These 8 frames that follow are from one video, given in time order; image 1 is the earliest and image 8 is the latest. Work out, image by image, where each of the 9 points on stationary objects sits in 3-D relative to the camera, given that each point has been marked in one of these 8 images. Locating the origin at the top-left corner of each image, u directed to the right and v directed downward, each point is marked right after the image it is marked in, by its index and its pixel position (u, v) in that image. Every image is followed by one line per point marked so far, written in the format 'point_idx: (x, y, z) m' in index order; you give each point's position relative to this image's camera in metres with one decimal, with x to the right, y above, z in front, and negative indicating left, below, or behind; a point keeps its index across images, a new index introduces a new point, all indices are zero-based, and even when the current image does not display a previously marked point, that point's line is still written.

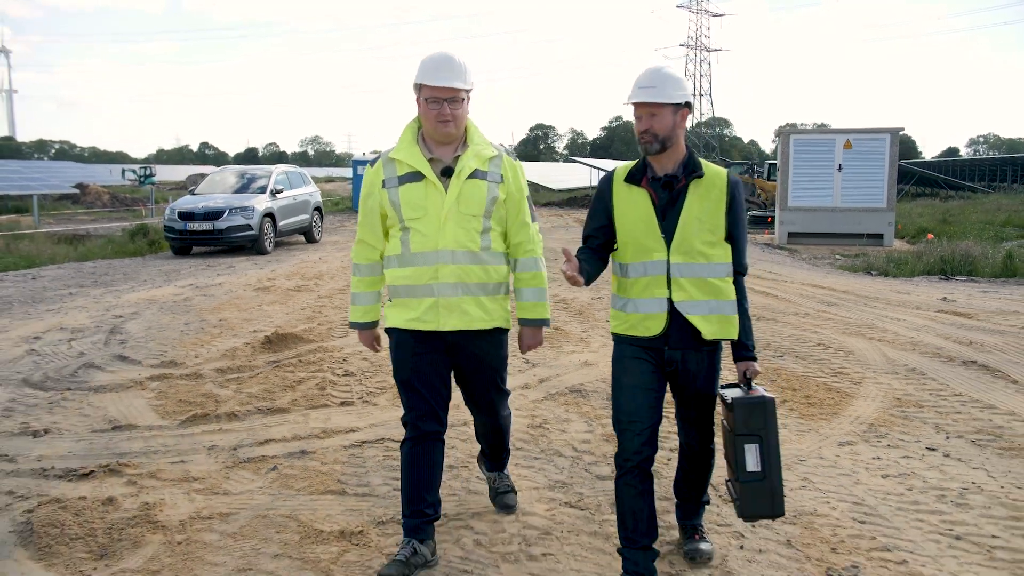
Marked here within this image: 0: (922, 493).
0: (+1.9, -0.9, +4.2) m
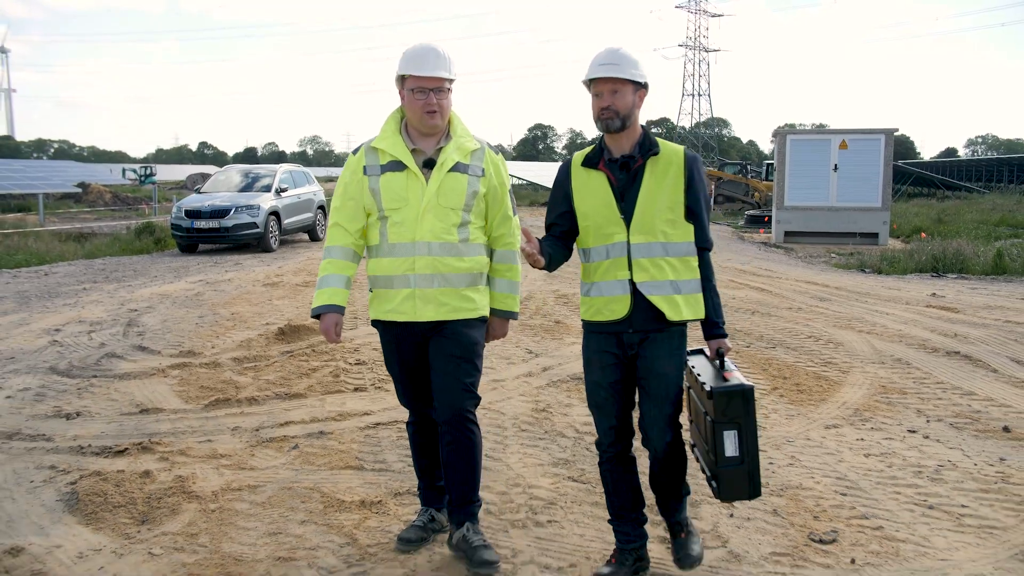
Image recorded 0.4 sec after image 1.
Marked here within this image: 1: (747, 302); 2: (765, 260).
0: (+1.9, -0.9, +4.5) m
1: (+2.5, -0.1, +9.5) m
2: (+4.3, +0.5, +15.3) m
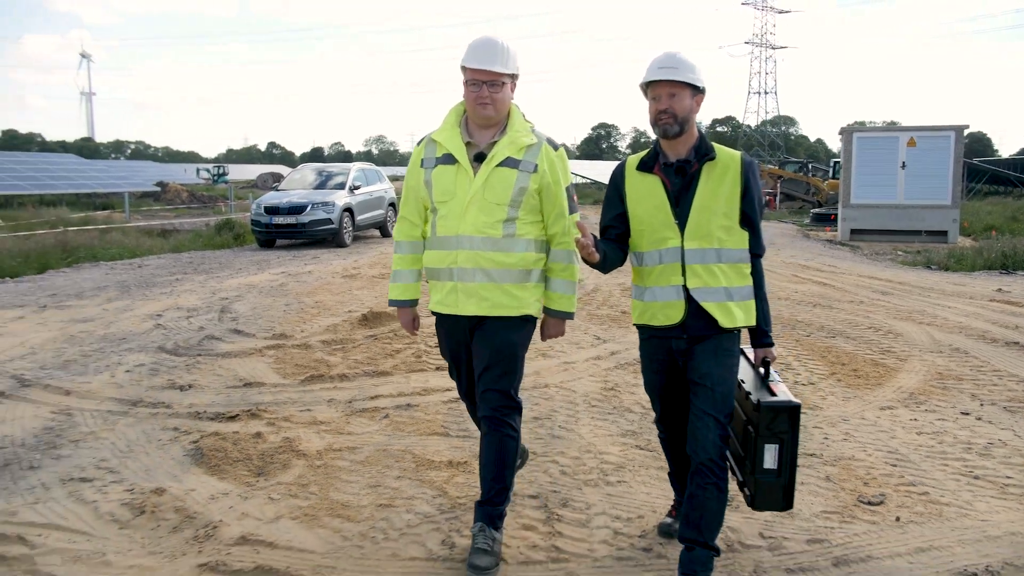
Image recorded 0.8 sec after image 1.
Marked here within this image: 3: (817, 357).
0: (+2.3, -0.8, +4.8) m
1: (+3.2, -0.1, +9.8) m
2: (+5.4, +0.5, +15.4) m
3: (+2.3, -0.5, +6.7) m
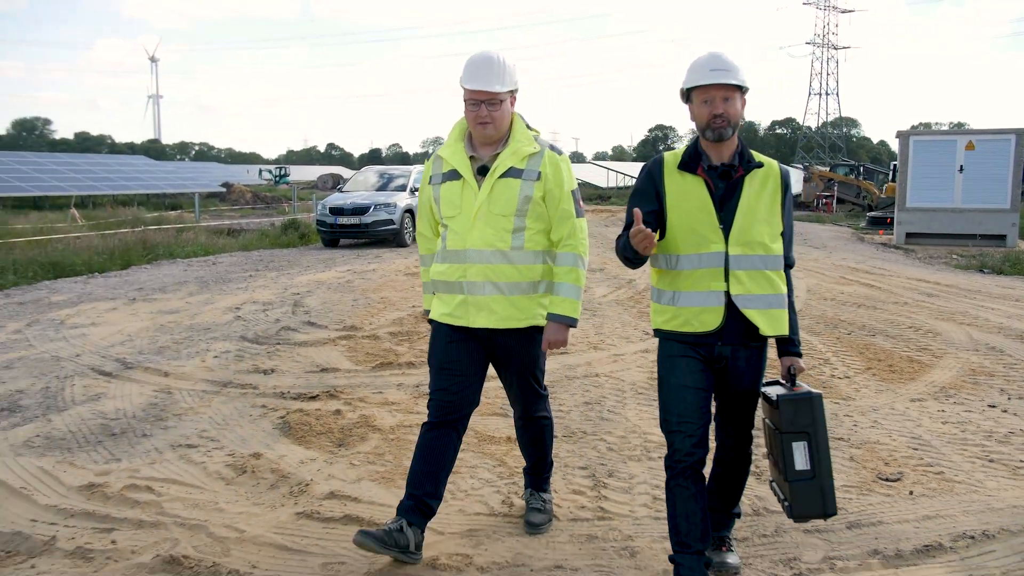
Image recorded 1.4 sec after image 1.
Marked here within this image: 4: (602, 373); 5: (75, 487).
0: (+2.6, -0.8, +5.1) m
1: (+3.8, -0.1, +10.1) m
2: (+6.4, +0.5, +15.6) m
3: (+2.7, -0.5, +7.1) m
4: (+0.6, -0.6, +6.4) m
5: (-2.0, -0.9, +4.1) m
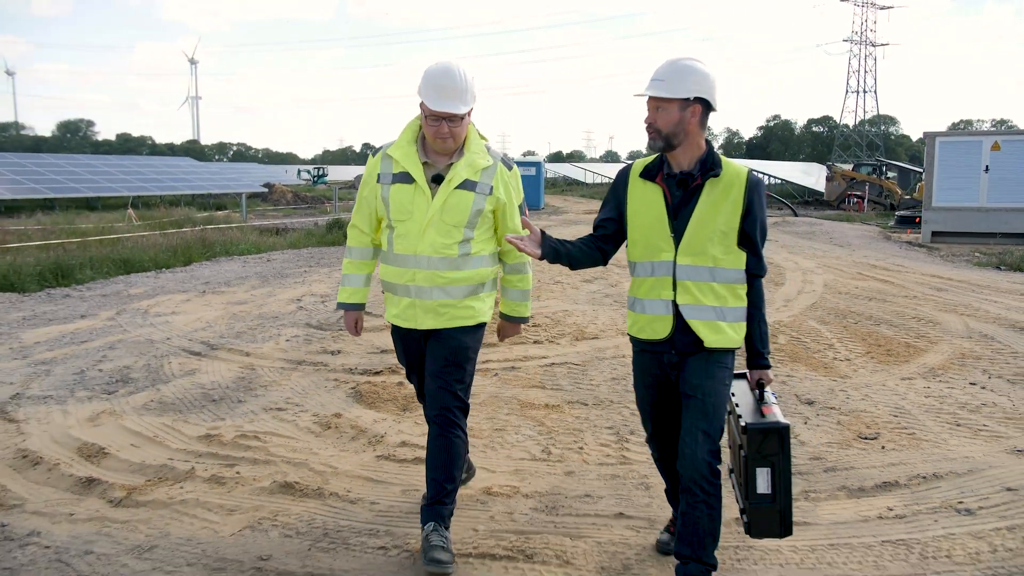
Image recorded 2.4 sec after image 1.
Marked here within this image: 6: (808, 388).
0: (+2.9, -0.8, +5.9) m
1: (+4.3, 0.0, +10.8) m
2: (+7.0, +0.5, +16.2) m
3: (+3.0, -0.5, +7.9) m
4: (+0.9, -0.5, +7.2) m
5: (-1.8, -0.8, +5.0) m
6: (+2.0, -0.7, +6.2) m
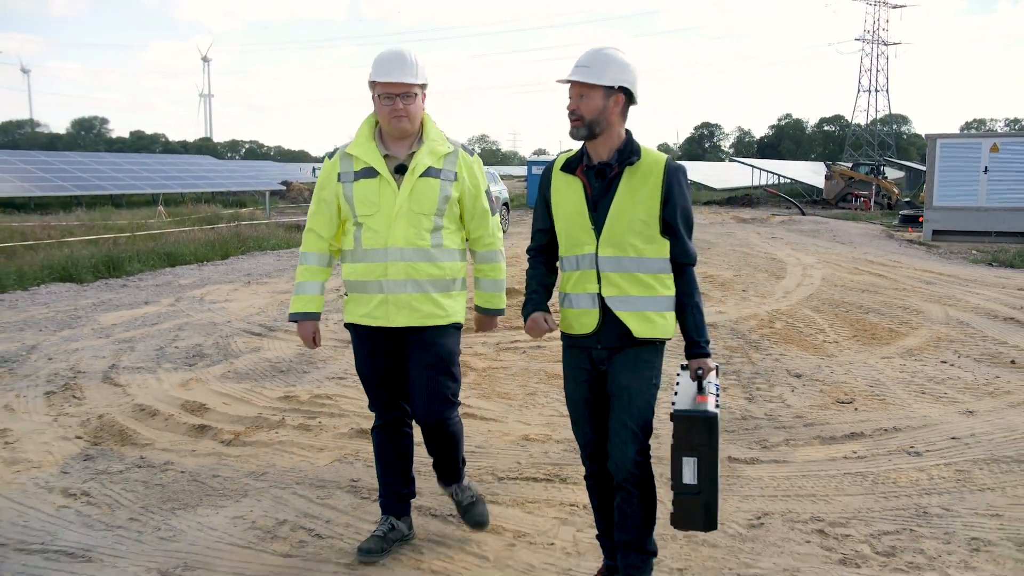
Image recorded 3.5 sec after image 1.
0: (+3.1, -0.7, +6.8) m
1: (+4.5, +0.1, +11.7) m
2: (+7.4, +0.6, +17.1) m
3: (+3.3, -0.4, +8.7) m
4: (+1.2, -0.4, +8.1) m
5: (-1.6, -0.7, +6.0) m
6: (+2.3, -0.6, +7.1) m
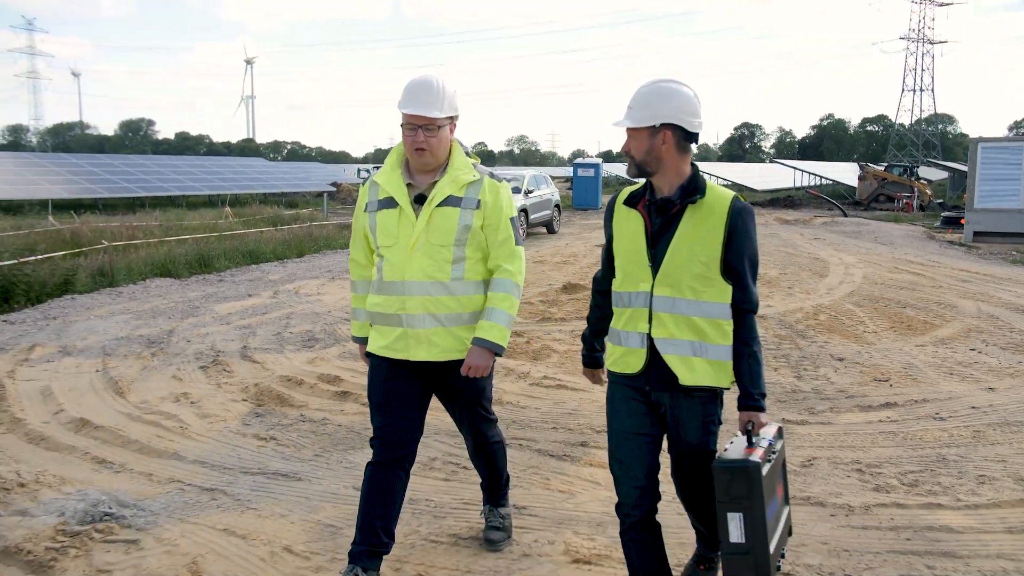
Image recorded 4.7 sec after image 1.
0: (+3.8, -0.6, +7.7) m
1: (+5.4, +0.1, +12.5) m
2: (+8.5, +0.7, +17.8) m
3: (+4.0, -0.3, +9.6) m
4: (+1.9, -0.4, +9.1) m
5: (-0.9, -0.7, +7.1) m
6: (+2.9, -0.6, +8.1) m
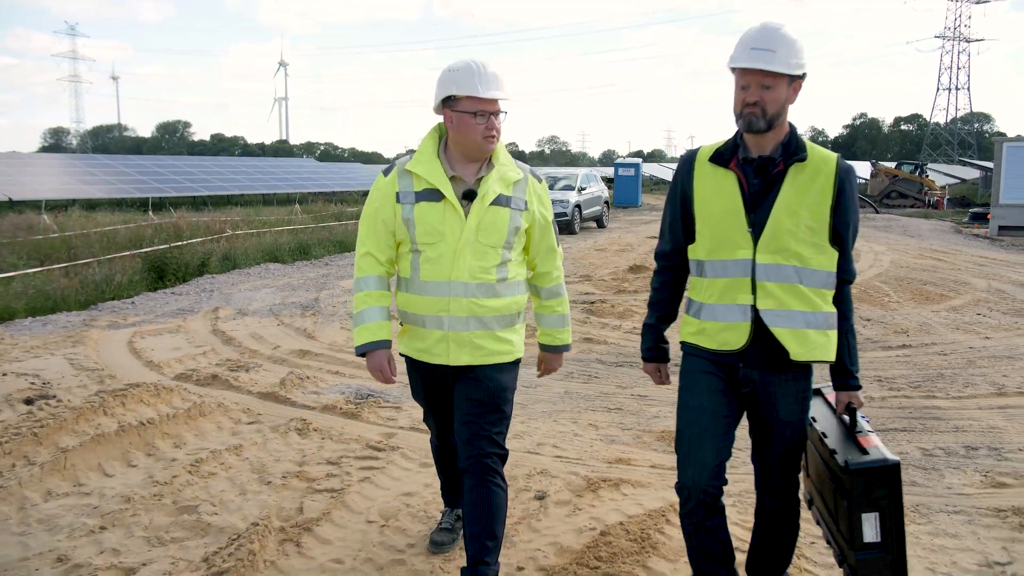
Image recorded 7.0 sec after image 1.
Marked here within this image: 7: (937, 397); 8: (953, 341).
0: (+4.7, -0.4, +9.5) m
1: (+6.5, +0.4, +14.2) m
2: (+9.7, +0.9, +19.4) m
3: (+5.0, -0.1, +11.4) m
4: (+2.9, -0.1, +10.9) m
5: (0.0, -0.4, +9.0) m
6: (+3.9, -0.3, +9.8) m
7: (+2.8, -0.7, +5.9) m
8: (+4.0, -0.5, +8.1) m
